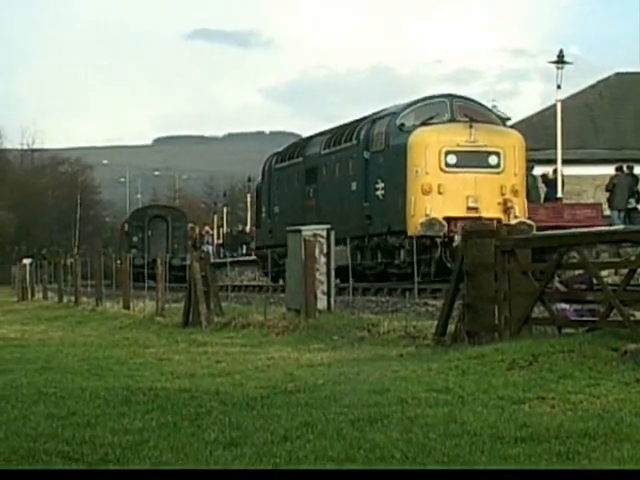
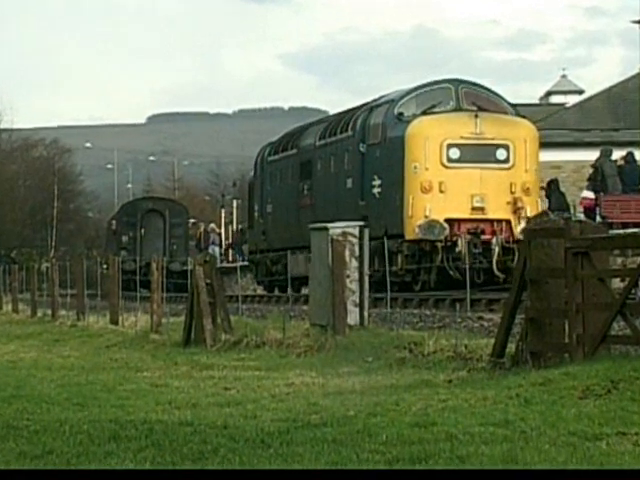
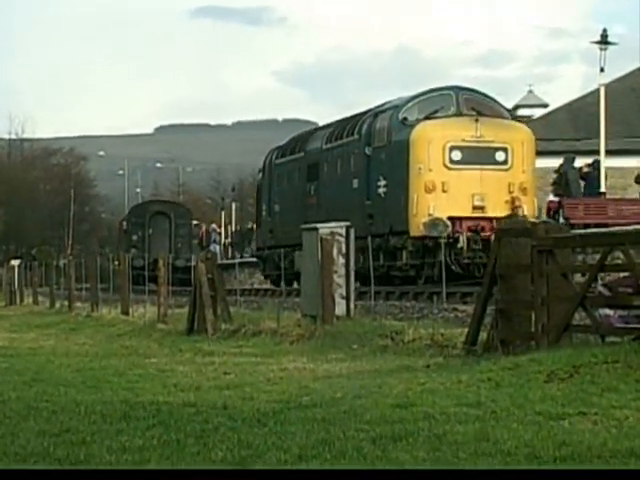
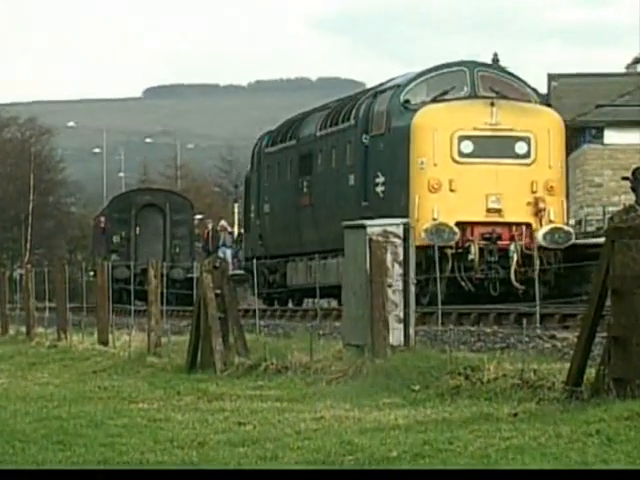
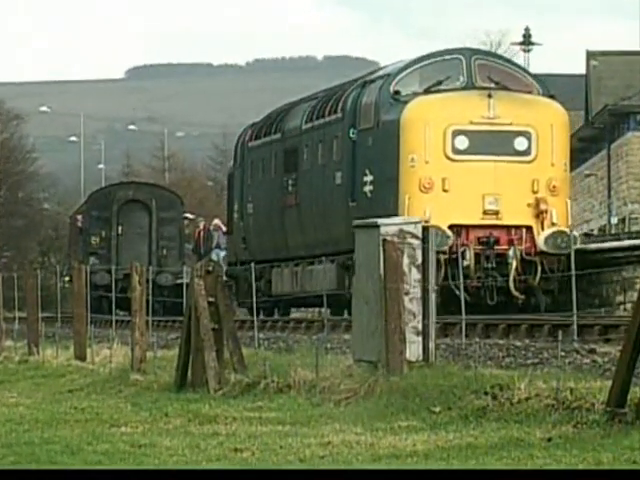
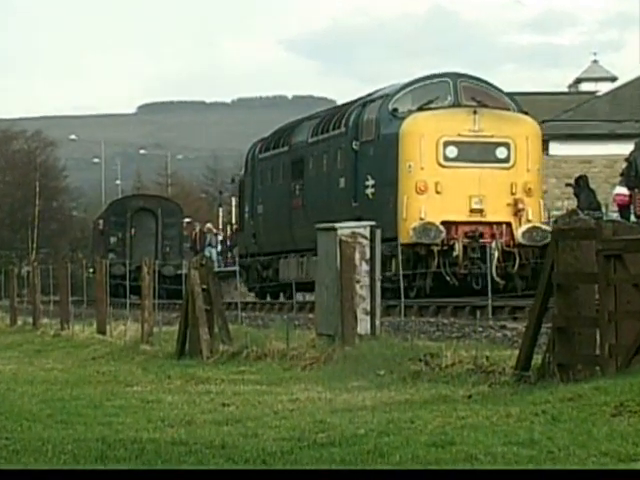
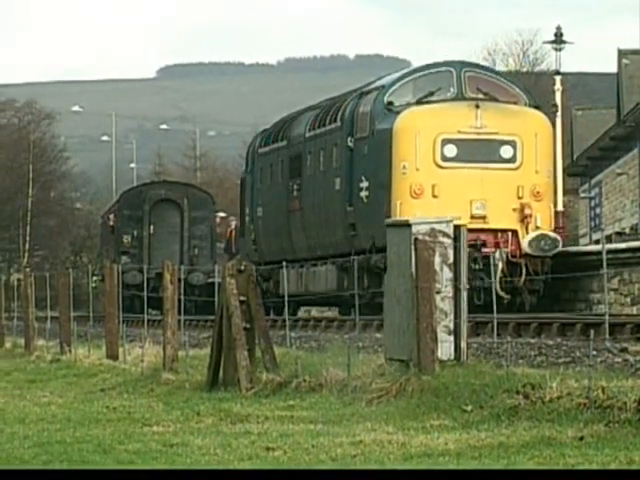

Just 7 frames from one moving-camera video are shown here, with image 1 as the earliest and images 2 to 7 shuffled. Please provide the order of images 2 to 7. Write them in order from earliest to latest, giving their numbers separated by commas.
3, 2, 6, 4, 5, 7
